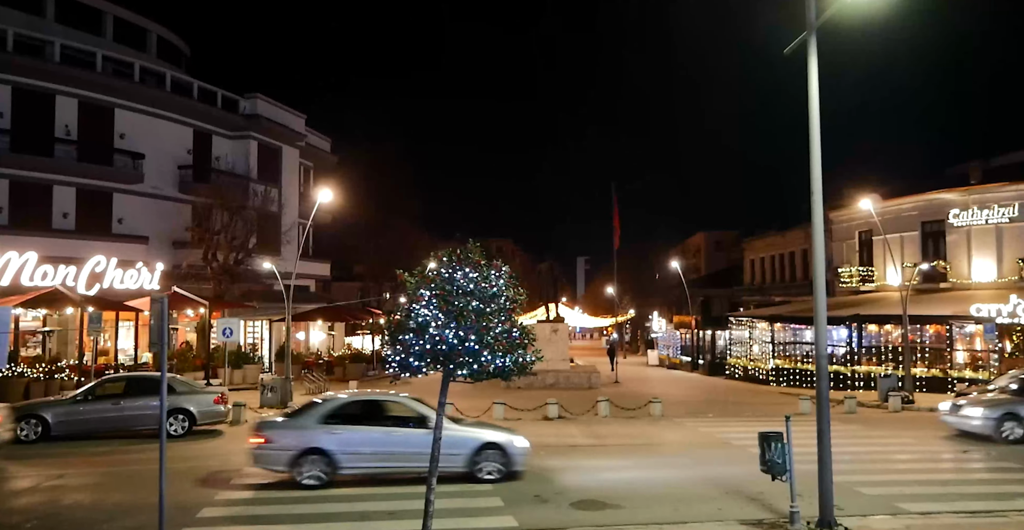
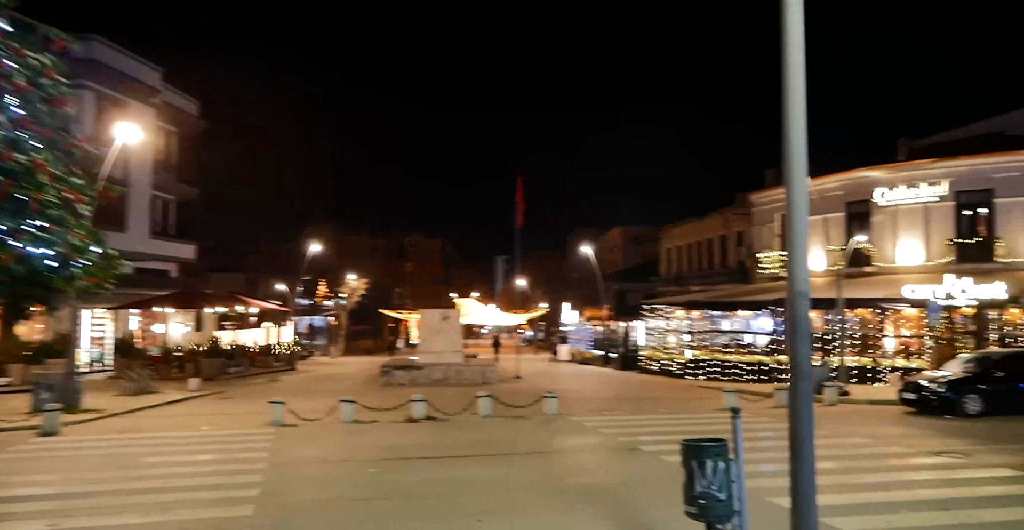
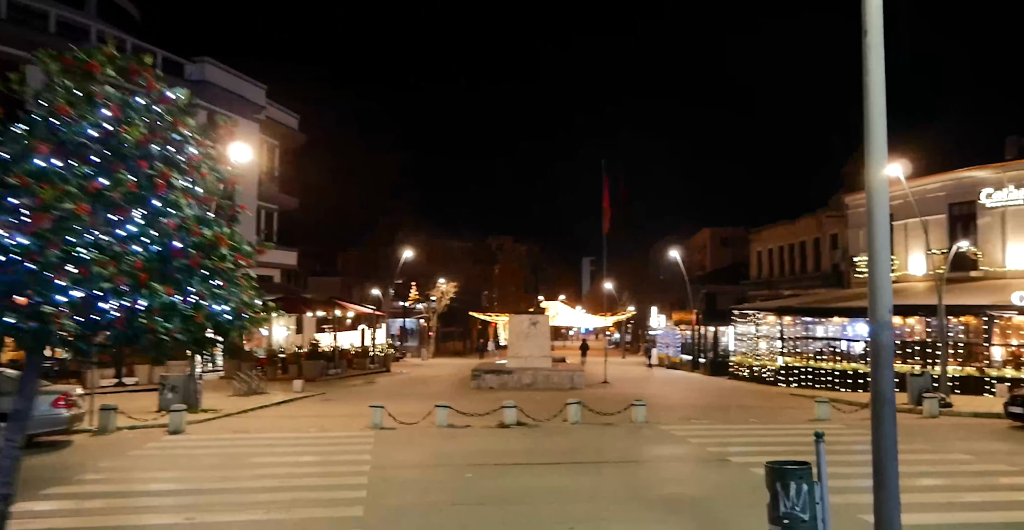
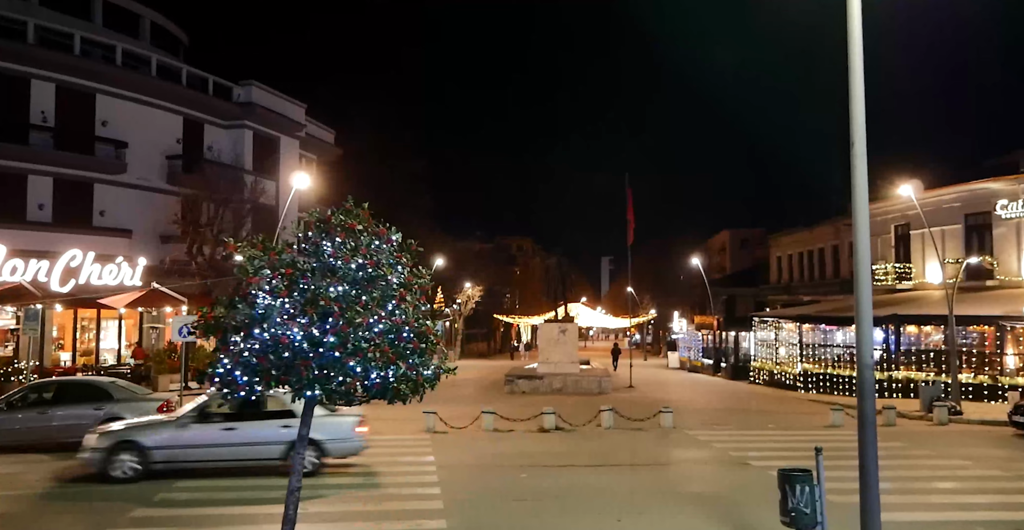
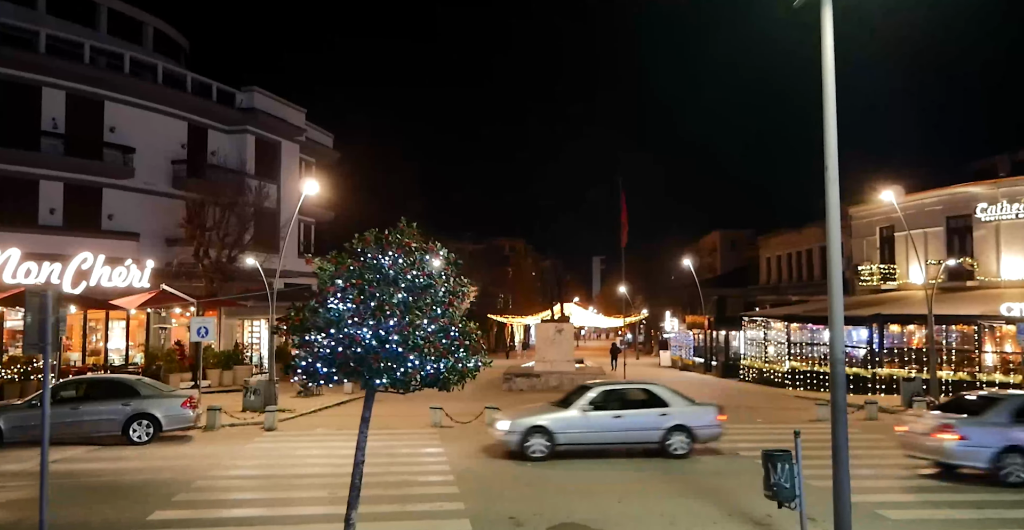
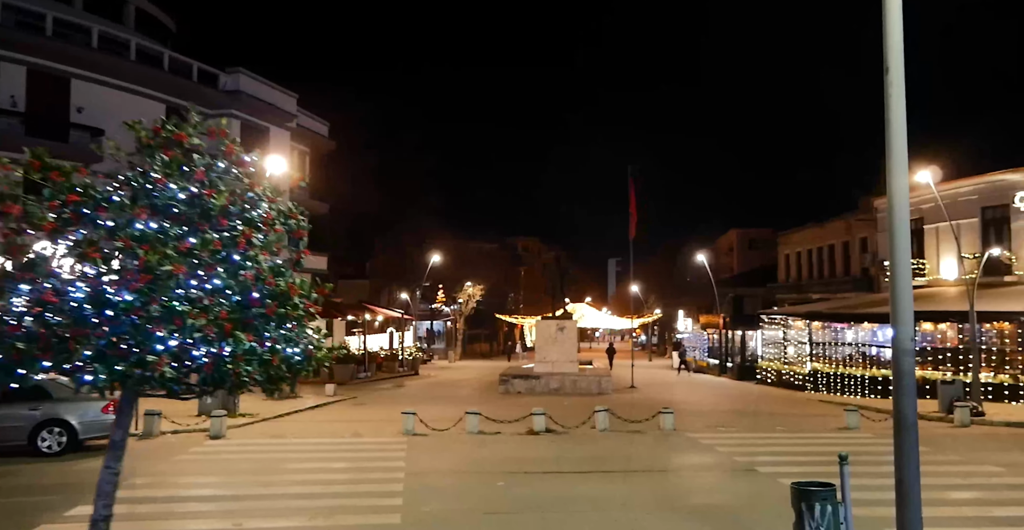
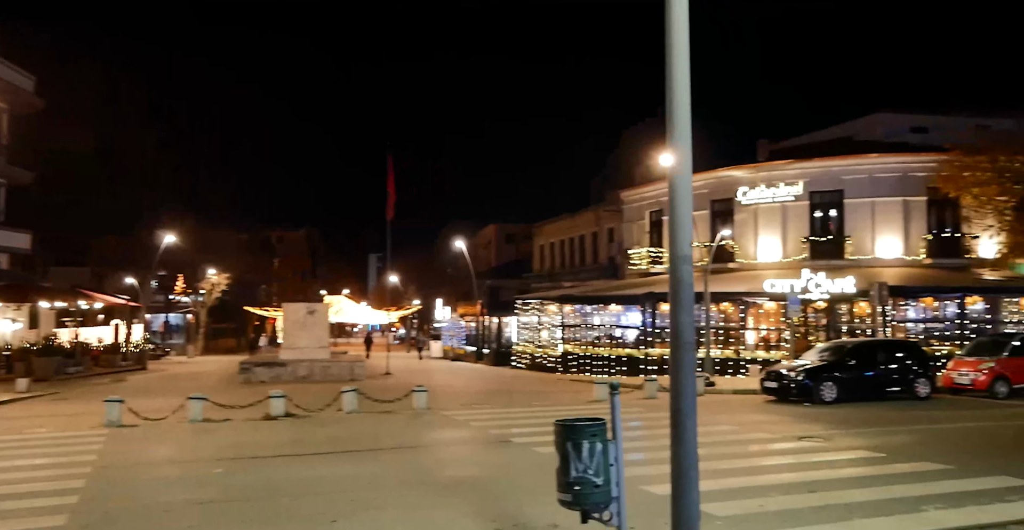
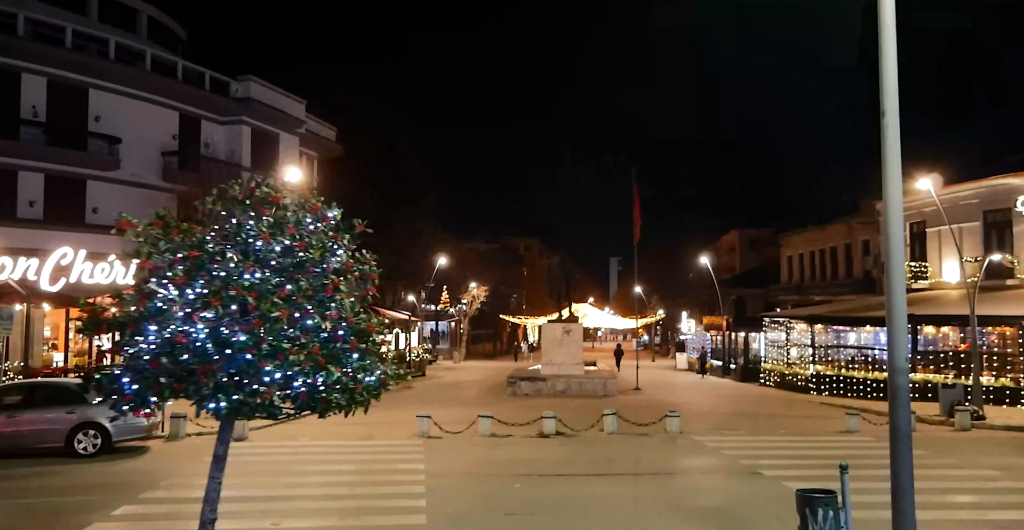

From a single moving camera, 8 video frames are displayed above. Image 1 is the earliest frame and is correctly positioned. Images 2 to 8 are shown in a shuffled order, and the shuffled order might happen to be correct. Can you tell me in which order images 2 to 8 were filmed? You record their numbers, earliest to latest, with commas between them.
5, 4, 8, 6, 3, 2, 7
